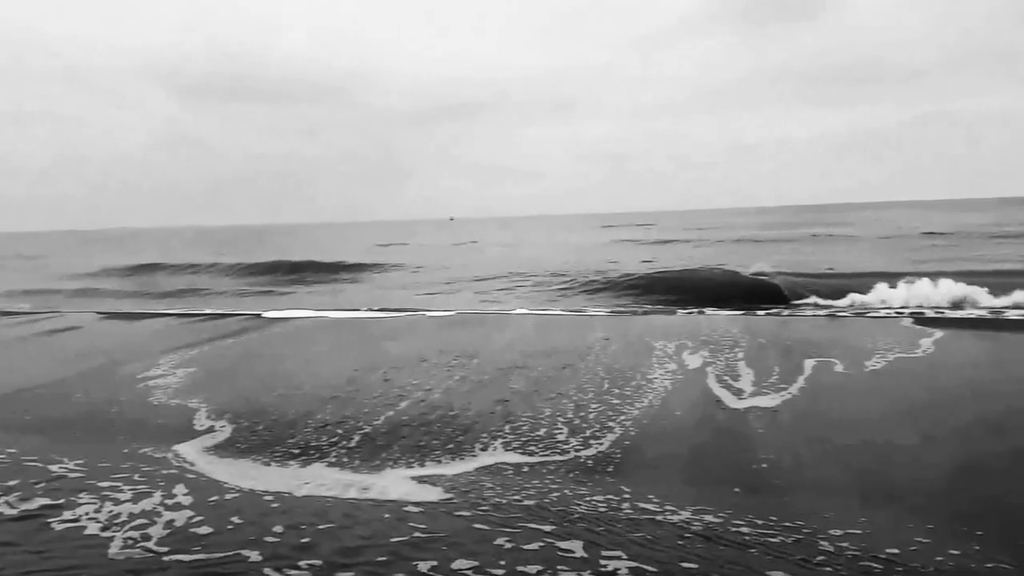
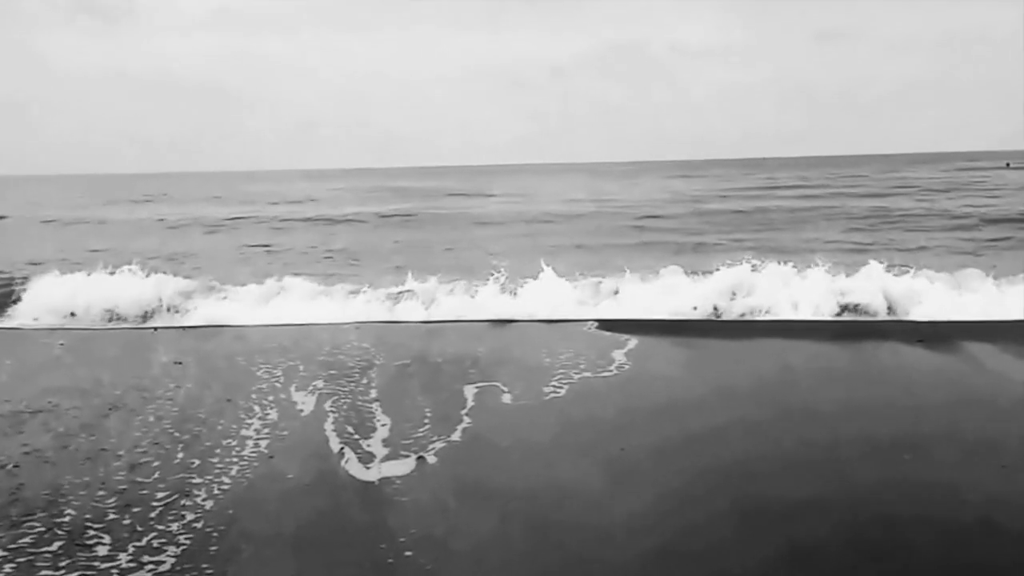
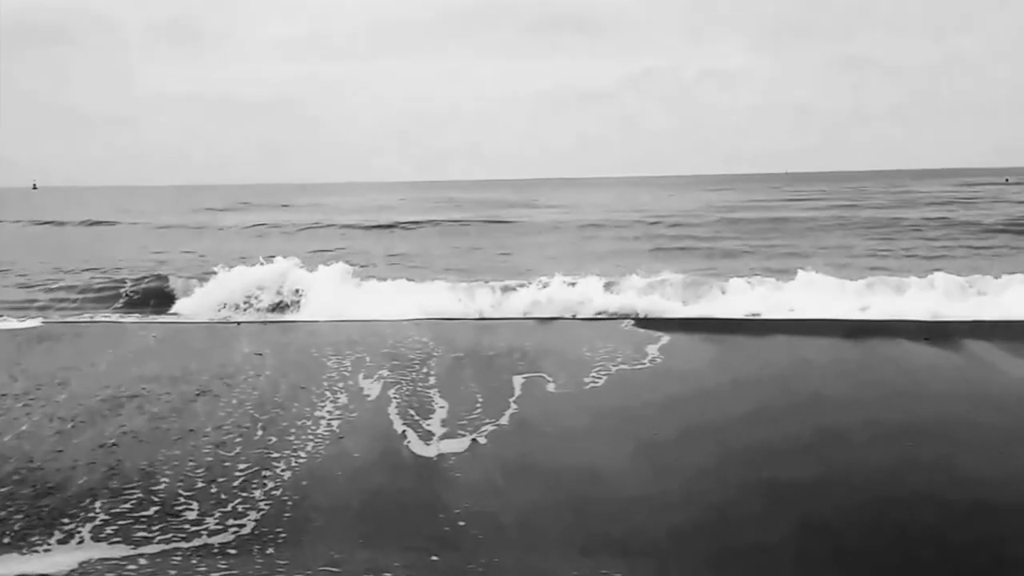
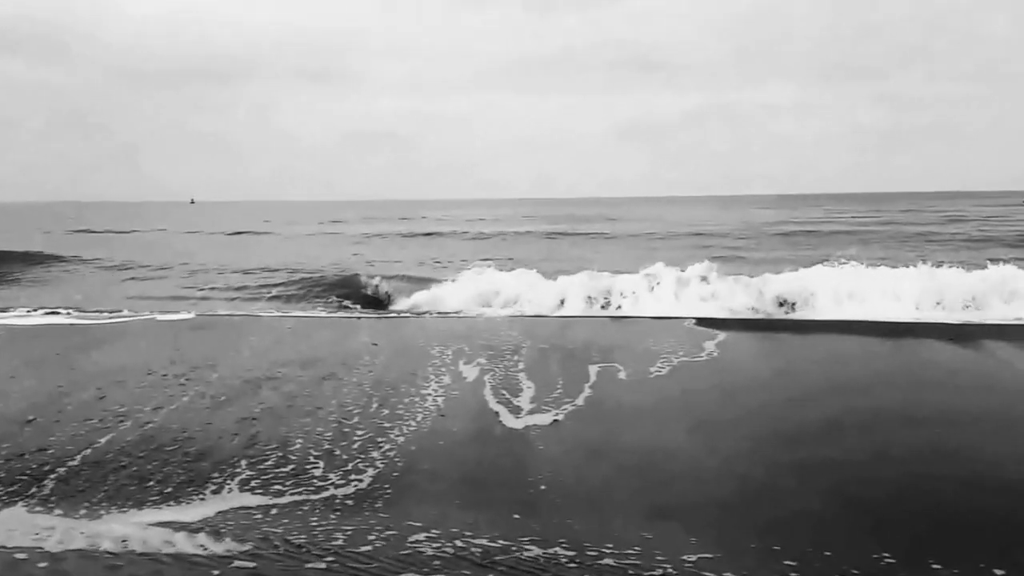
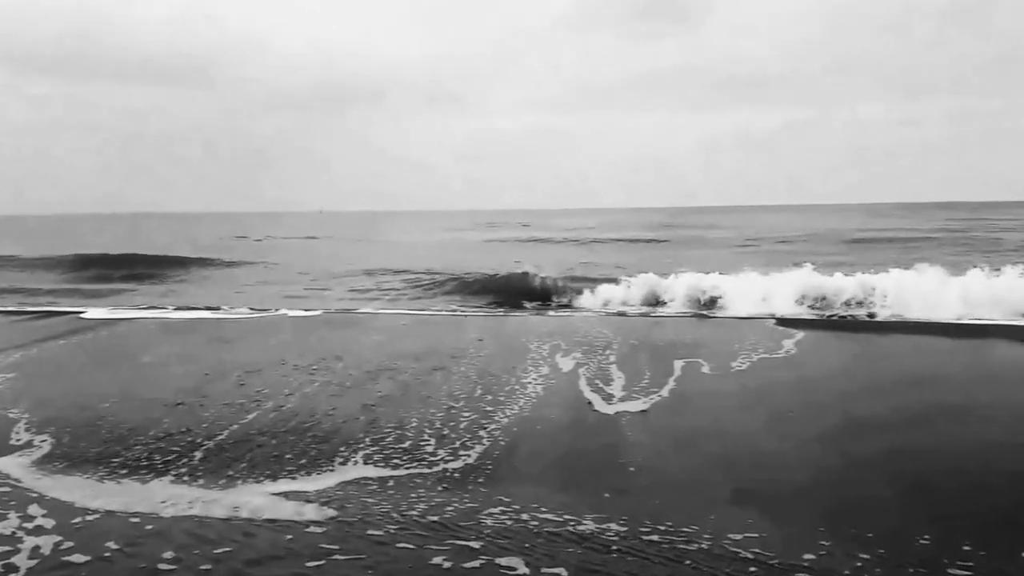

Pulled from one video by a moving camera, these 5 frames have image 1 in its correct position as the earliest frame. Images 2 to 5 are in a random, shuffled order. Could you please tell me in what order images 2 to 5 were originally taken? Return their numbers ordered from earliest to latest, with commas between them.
5, 4, 3, 2
